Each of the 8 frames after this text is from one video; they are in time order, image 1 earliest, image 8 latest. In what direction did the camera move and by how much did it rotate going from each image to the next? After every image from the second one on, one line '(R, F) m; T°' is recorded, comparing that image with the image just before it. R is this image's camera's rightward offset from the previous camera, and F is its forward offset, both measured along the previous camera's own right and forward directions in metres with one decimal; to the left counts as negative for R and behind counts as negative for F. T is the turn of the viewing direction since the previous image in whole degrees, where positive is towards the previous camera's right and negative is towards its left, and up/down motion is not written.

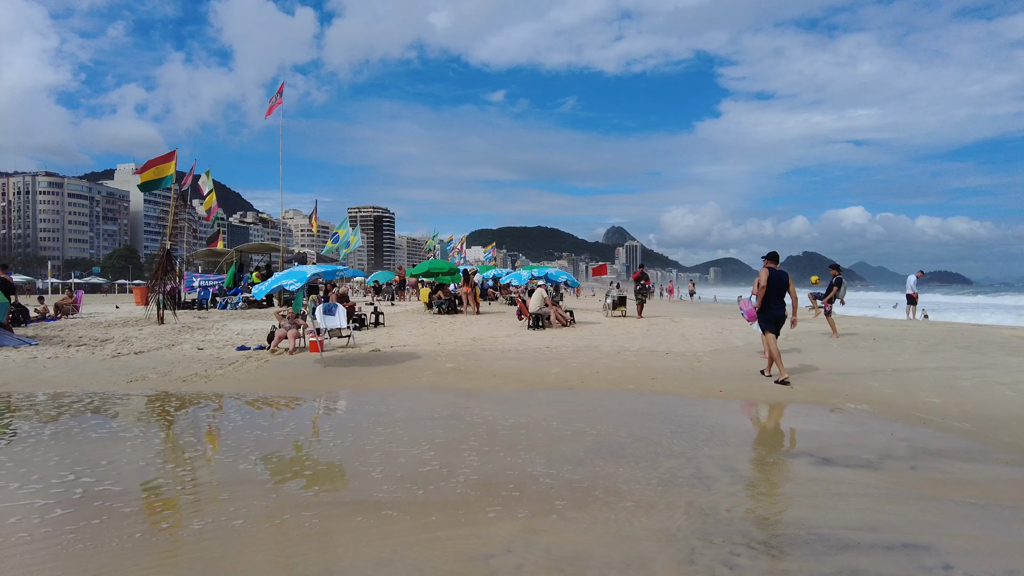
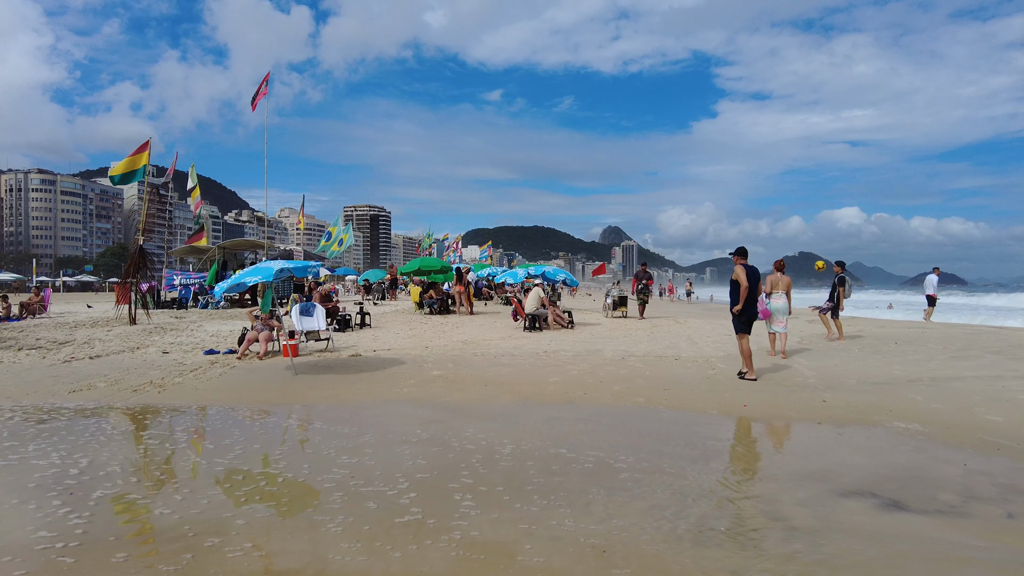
(0.0, +0.9) m; 0°
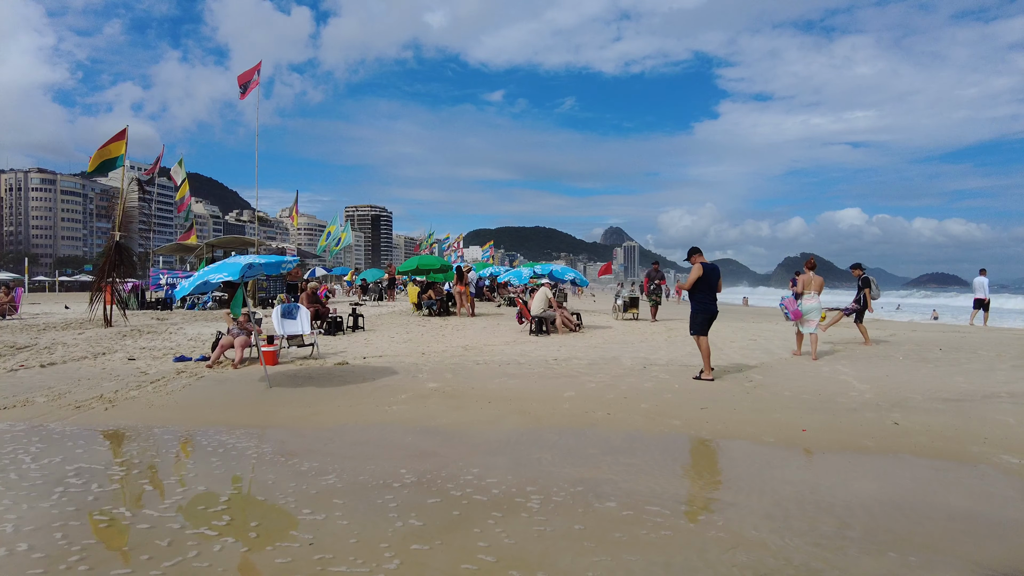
(-0.1, +1.0) m; 0°
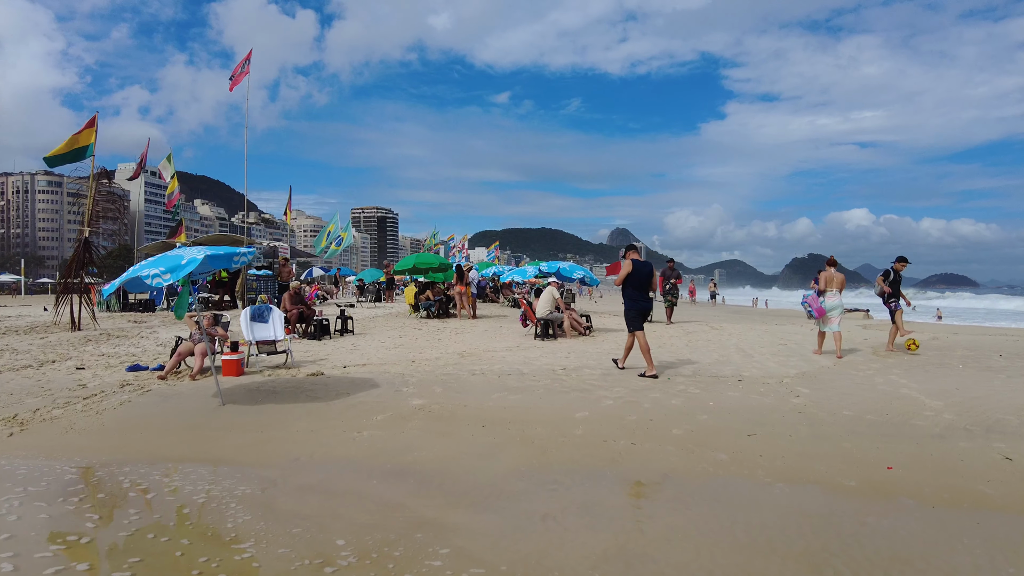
(+0.1, +1.1) m; -1°
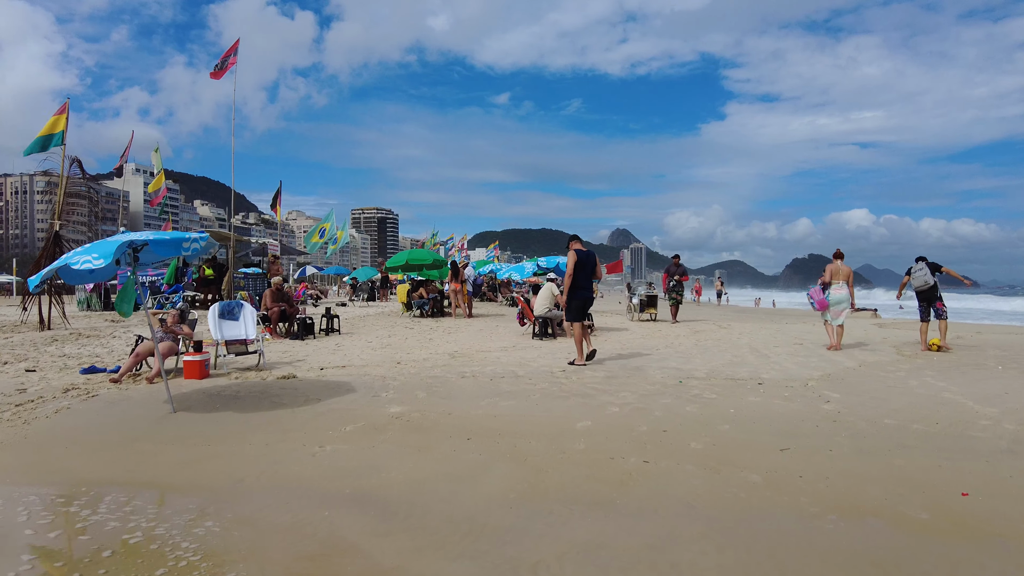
(+0.1, +0.7) m; 0°
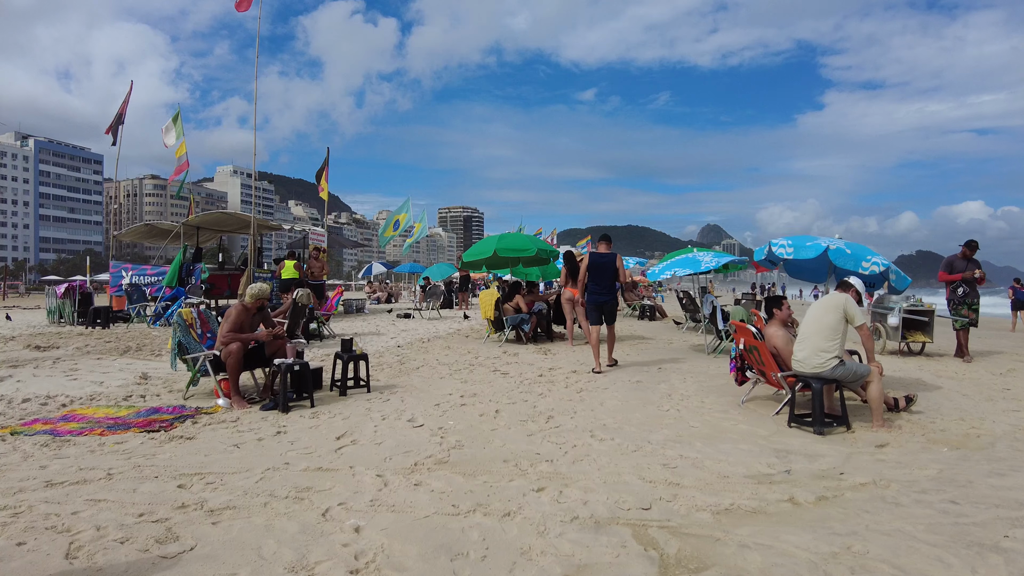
(+0.6, +0.6) m; -8°
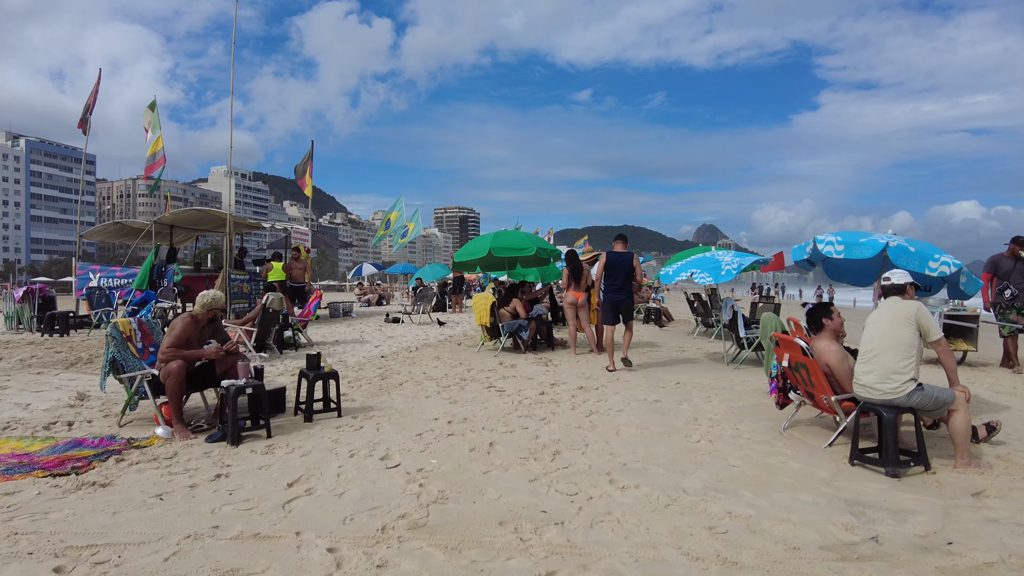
(0.0, +0.9) m; 0°
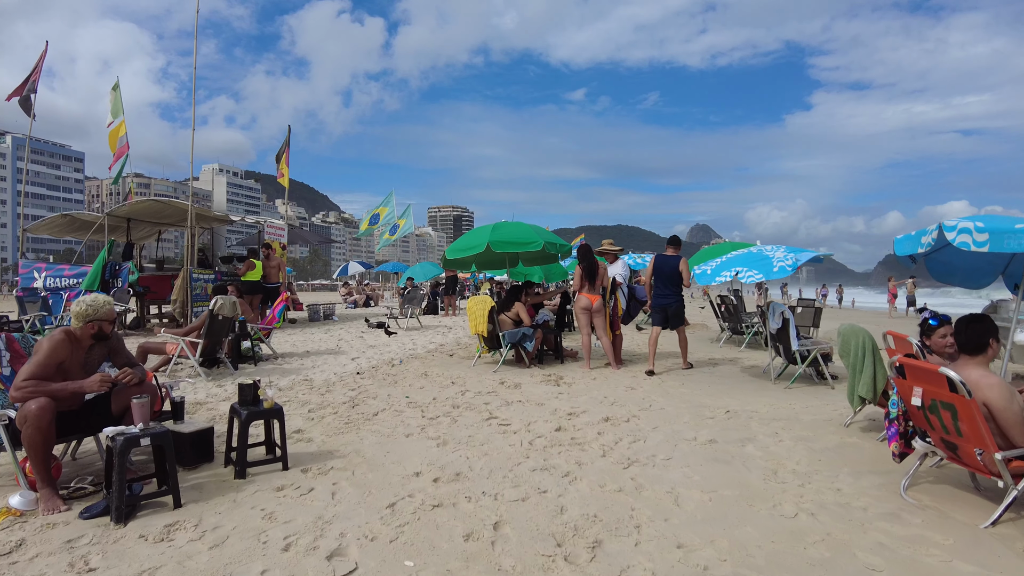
(-0.1, +1.3) m; +1°
